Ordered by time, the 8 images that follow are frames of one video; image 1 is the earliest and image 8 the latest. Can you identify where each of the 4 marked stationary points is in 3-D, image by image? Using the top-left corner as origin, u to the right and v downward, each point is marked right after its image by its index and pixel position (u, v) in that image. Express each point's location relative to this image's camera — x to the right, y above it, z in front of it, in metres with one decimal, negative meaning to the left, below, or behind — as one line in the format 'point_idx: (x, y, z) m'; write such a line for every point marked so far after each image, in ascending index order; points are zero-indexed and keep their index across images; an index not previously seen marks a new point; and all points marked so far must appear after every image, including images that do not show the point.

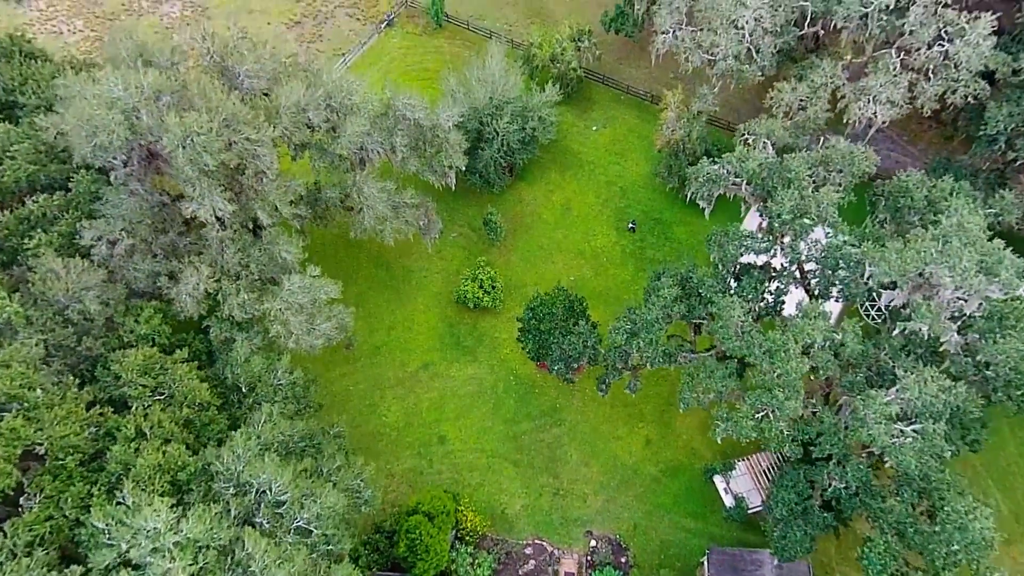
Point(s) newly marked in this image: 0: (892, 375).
0: (+19.3, -4.4, +19.2) m
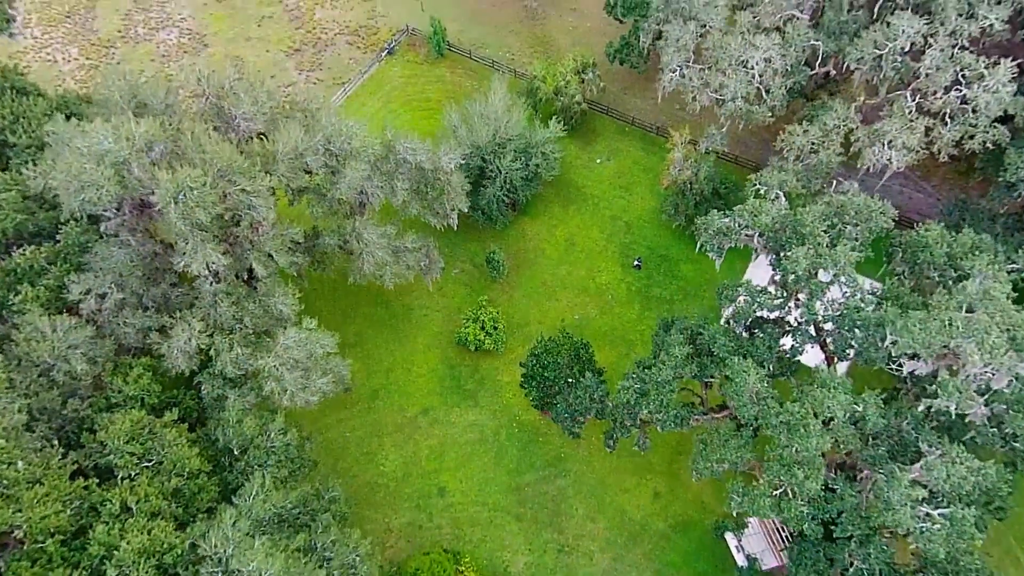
0: (+19.5, -7.8, +18.3) m
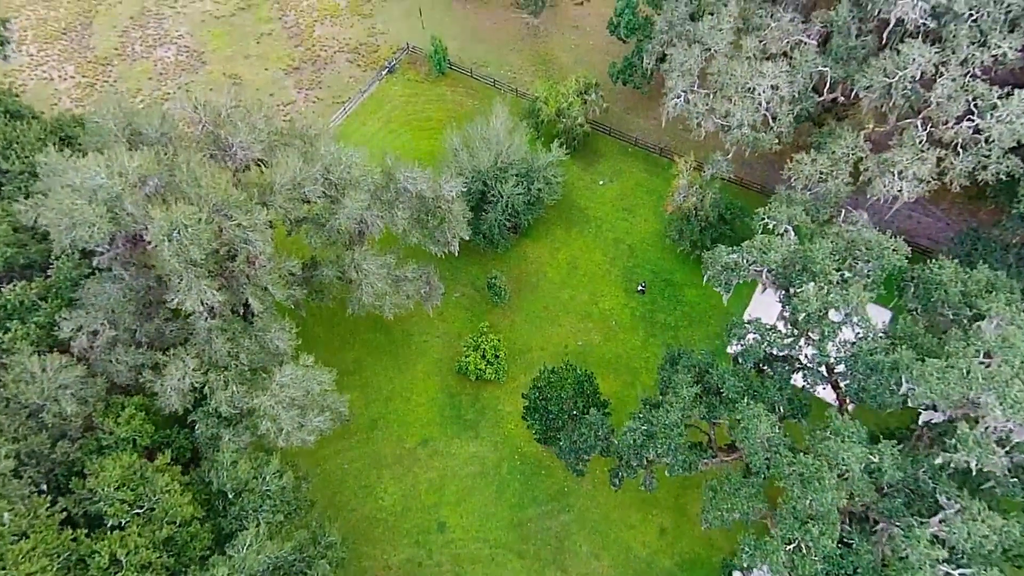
0: (+19.7, -9.9, +17.7) m
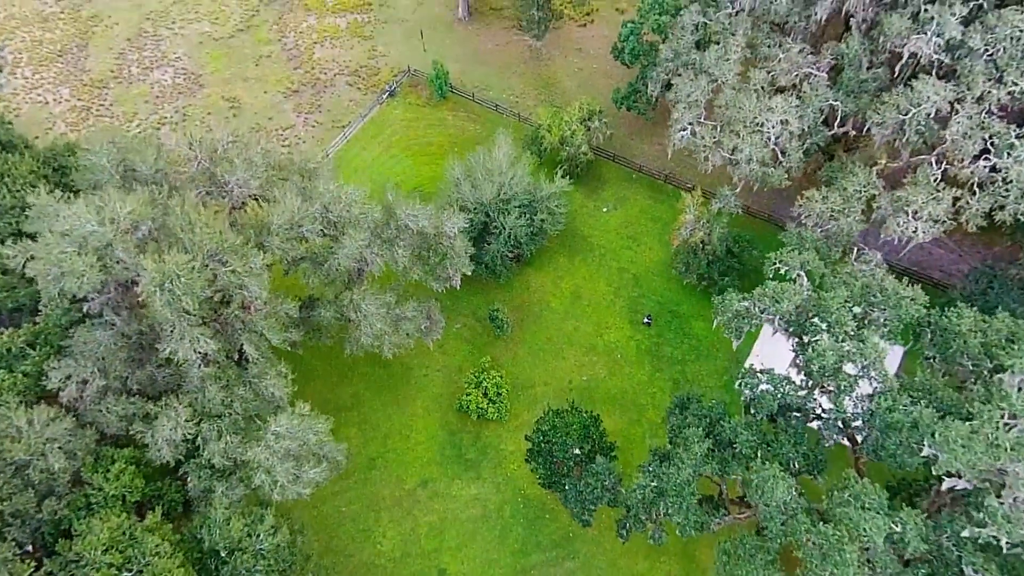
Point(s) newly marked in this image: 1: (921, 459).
0: (+19.9, -12.6, +16.9) m
1: (+19.7, -8.2, +18.3) m
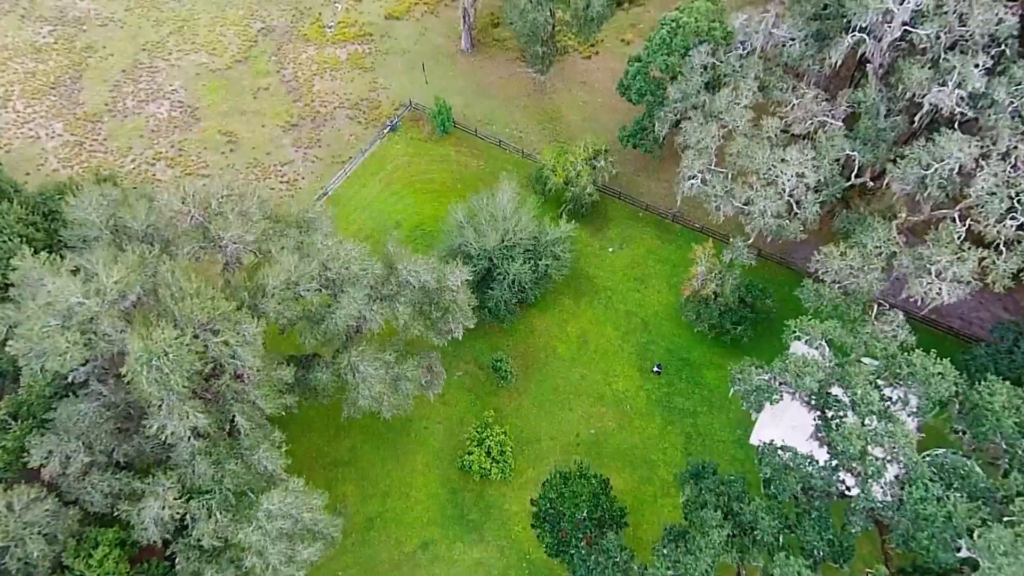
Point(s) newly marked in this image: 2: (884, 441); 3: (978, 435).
0: (+20.2, -16.4, +15.7) m
1: (+20.1, -12.0, +17.1) m
2: (+18.2, -7.5, +18.6) m
3: (+24.2, -7.6, +19.6) m
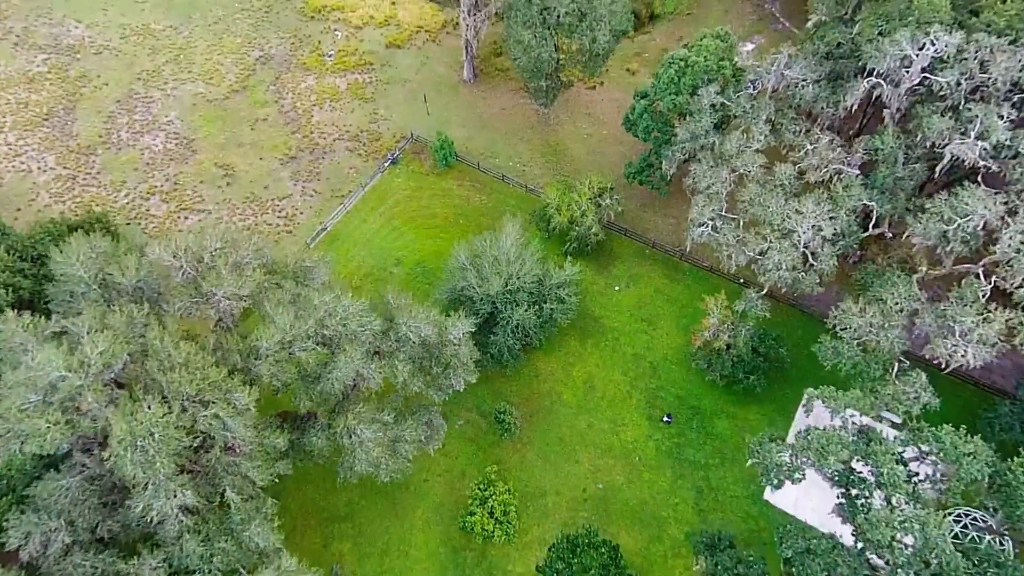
0: (+20.6, -20.0, +14.5) m
1: (+20.4, -15.6, +16.0) m
2: (+18.5, -11.0, +17.5) m
3: (+24.5, -11.2, +18.5) m
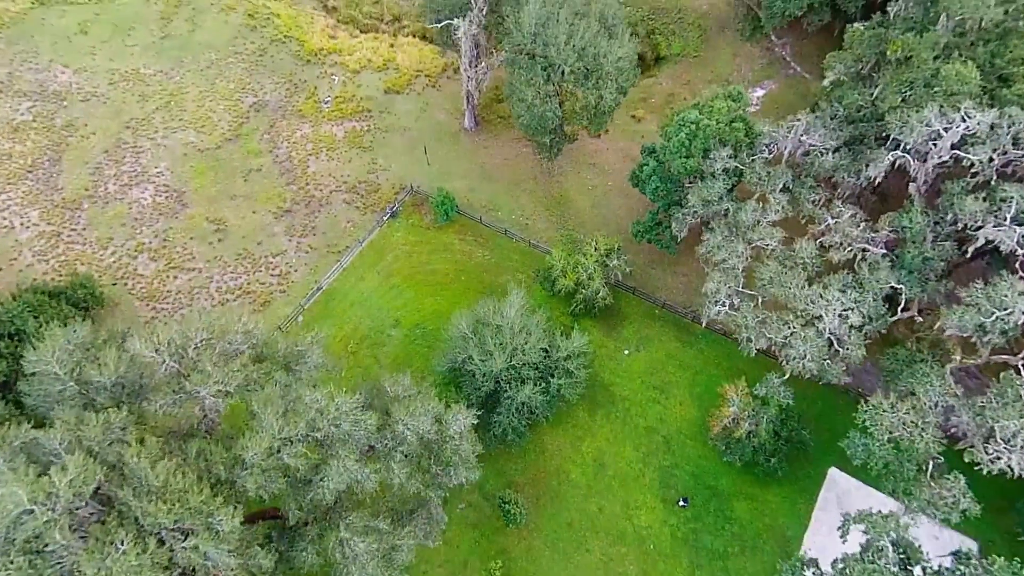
0: (+21.1, -25.3, +12.8) m
1: (+20.9, -21.0, +14.3) m
2: (+19.0, -16.4, +15.8) m
3: (+24.9, -16.6, +16.9) m
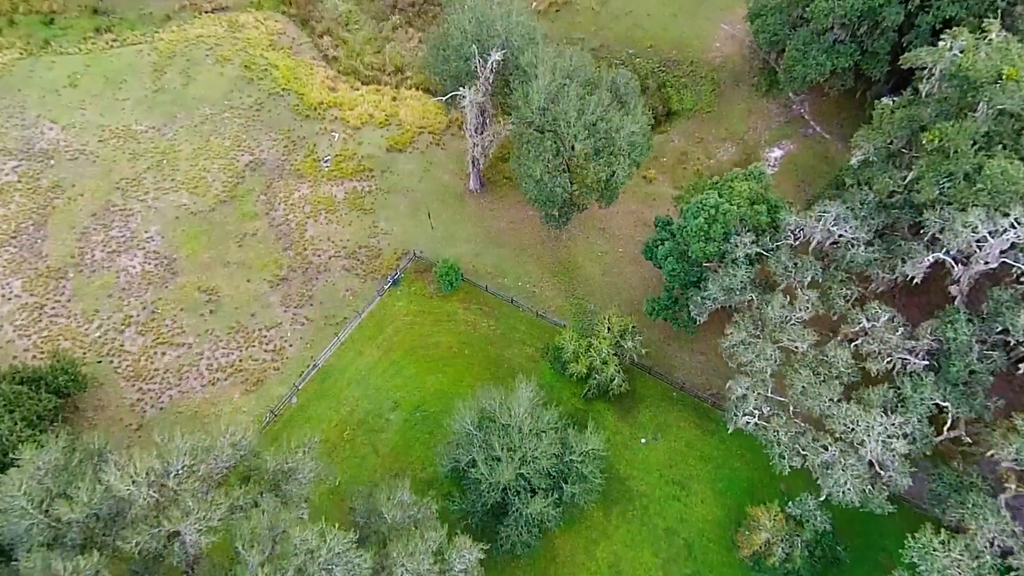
0: (+21.7, -31.8, +10.5) m
1: (+21.5, -27.5, +12.1) m
2: (+19.6, -23.0, +13.7) m
3: (+25.6, -23.2, +14.7) m
